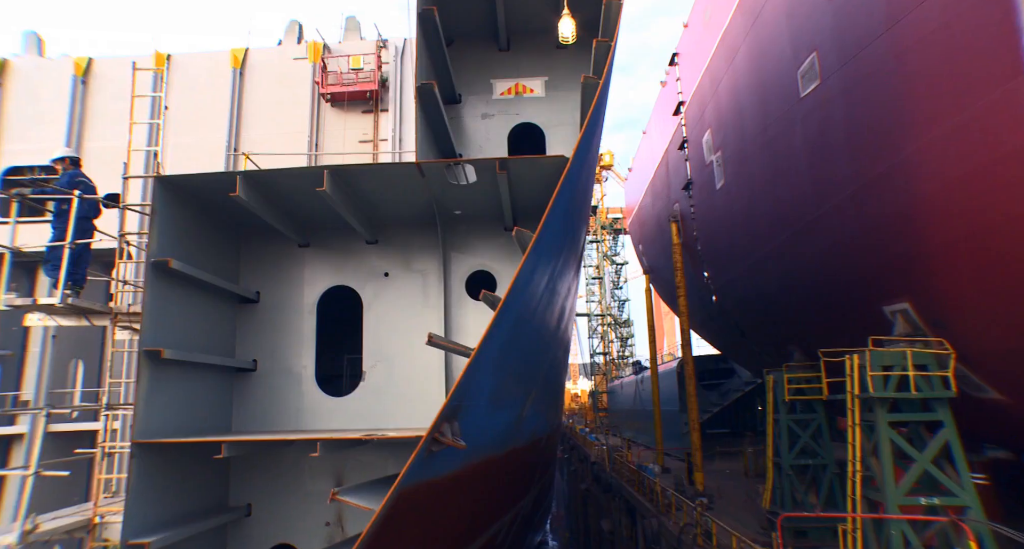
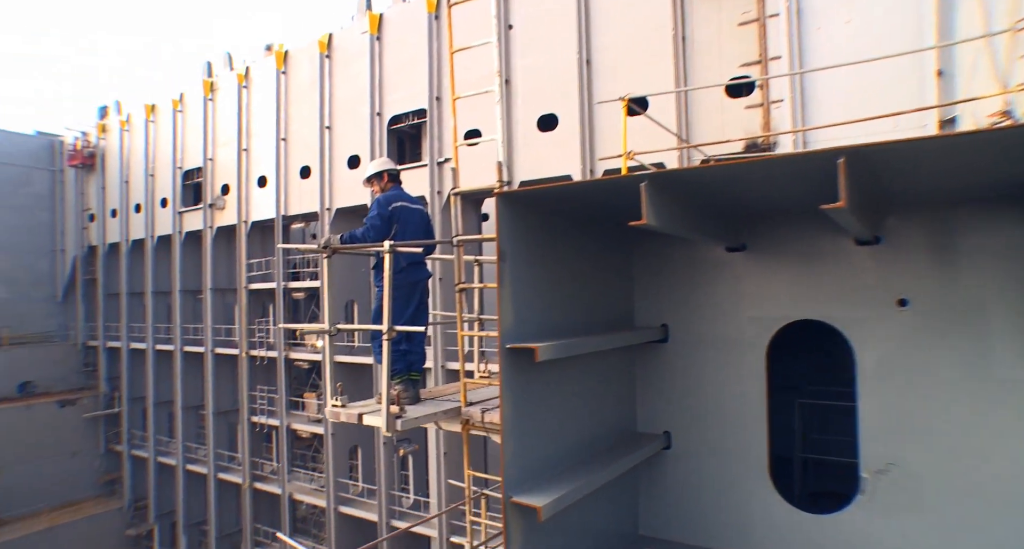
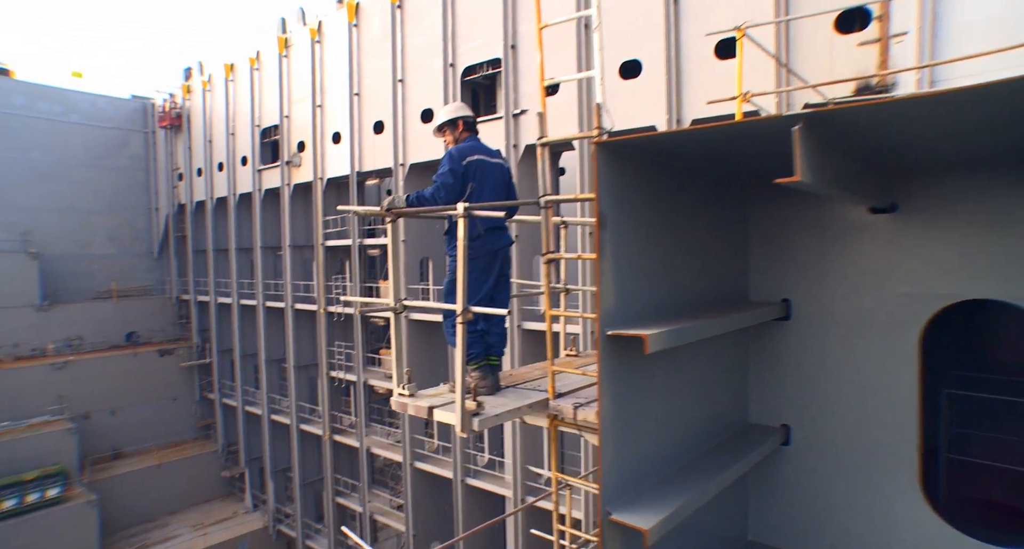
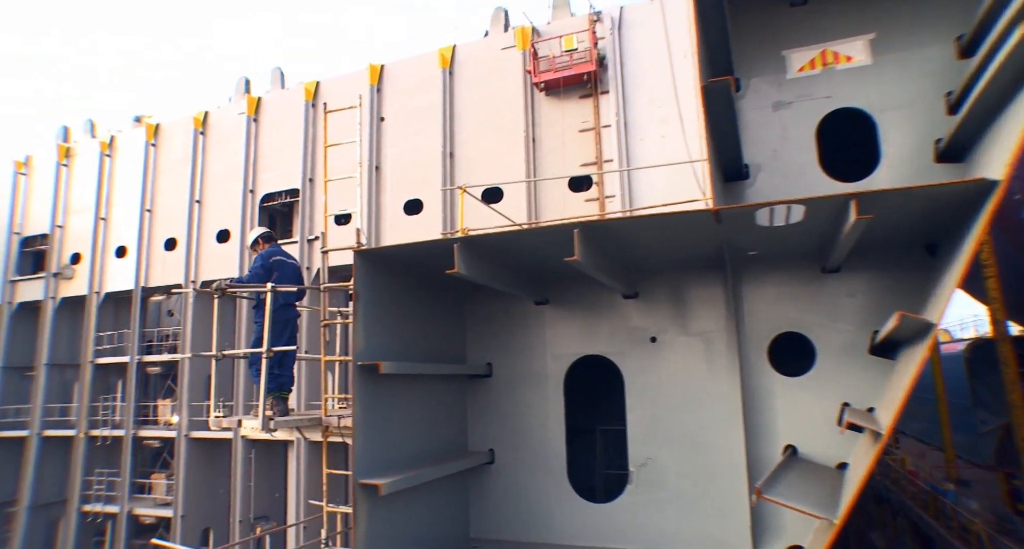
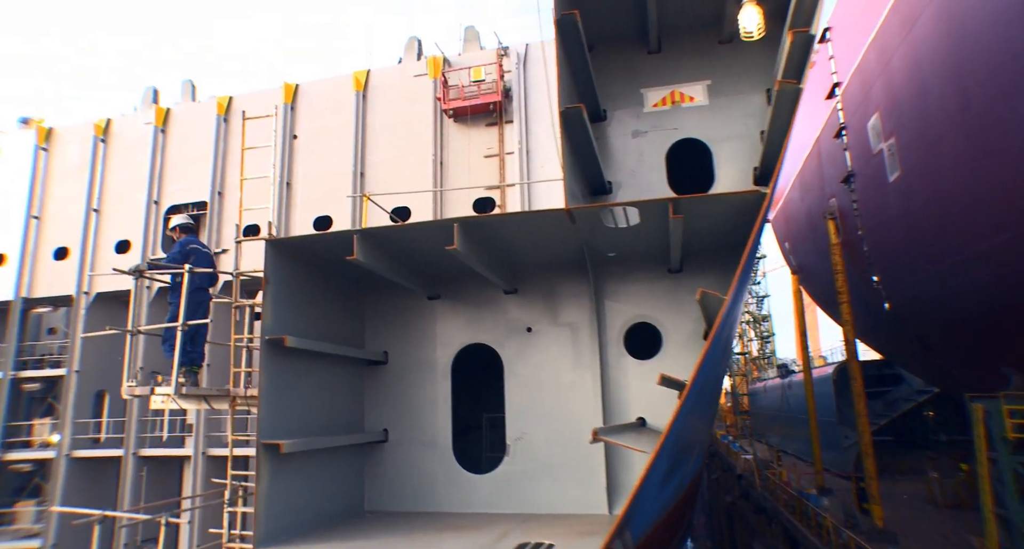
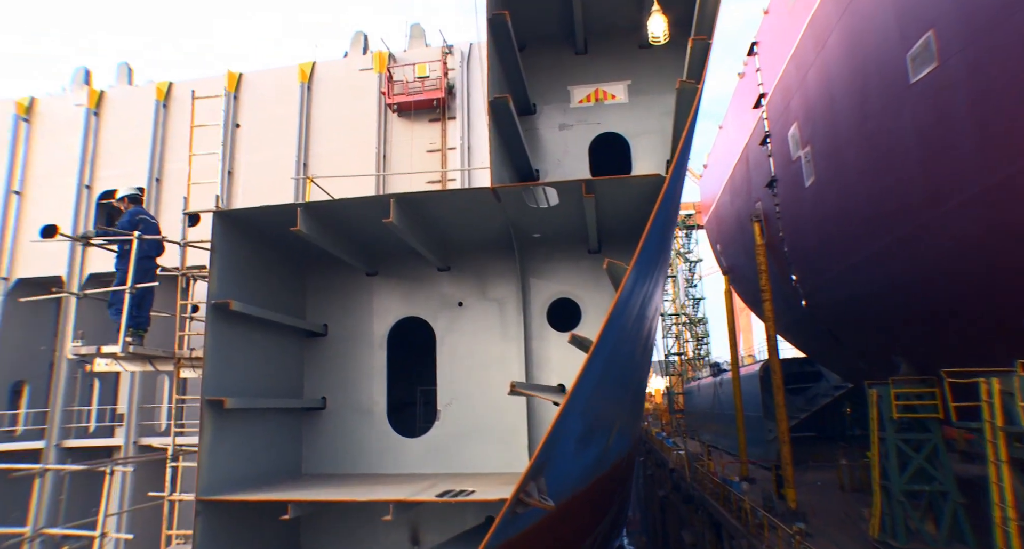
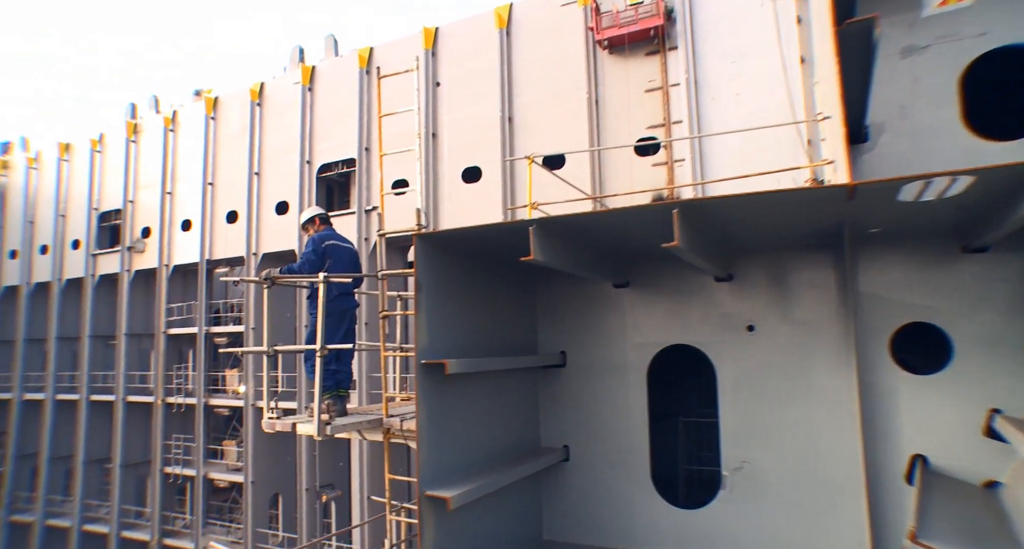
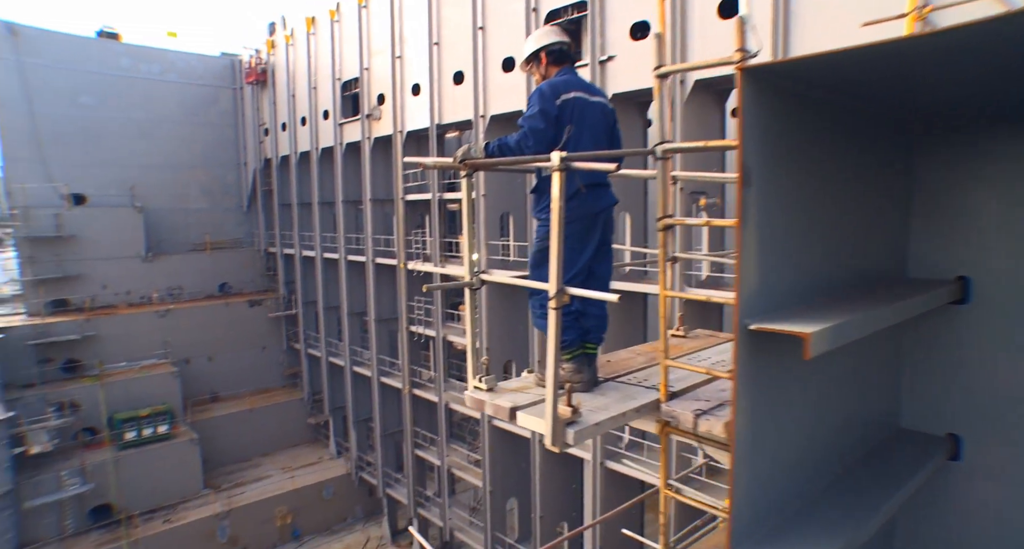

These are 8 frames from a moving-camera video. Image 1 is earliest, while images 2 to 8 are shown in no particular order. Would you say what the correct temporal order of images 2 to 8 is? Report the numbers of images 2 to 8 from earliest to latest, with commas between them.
6, 5, 4, 7, 2, 3, 8
